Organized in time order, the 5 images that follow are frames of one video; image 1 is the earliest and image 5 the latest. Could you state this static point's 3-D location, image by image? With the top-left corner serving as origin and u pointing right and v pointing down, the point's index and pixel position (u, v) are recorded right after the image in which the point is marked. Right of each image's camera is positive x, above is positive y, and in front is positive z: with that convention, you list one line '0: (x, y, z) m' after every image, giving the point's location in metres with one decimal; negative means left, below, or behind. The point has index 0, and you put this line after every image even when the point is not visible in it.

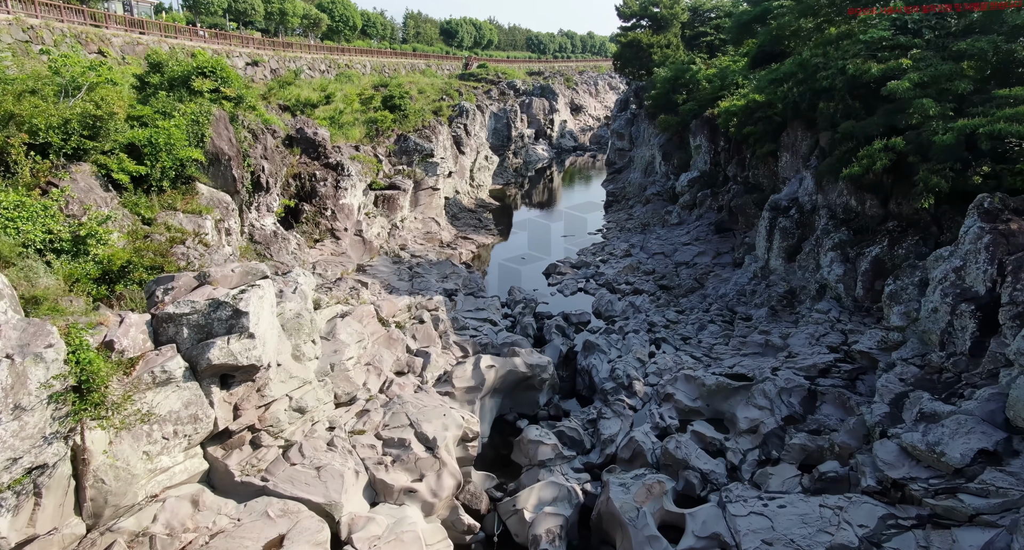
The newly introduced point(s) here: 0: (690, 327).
0: (+4.4, -1.3, +17.3) m
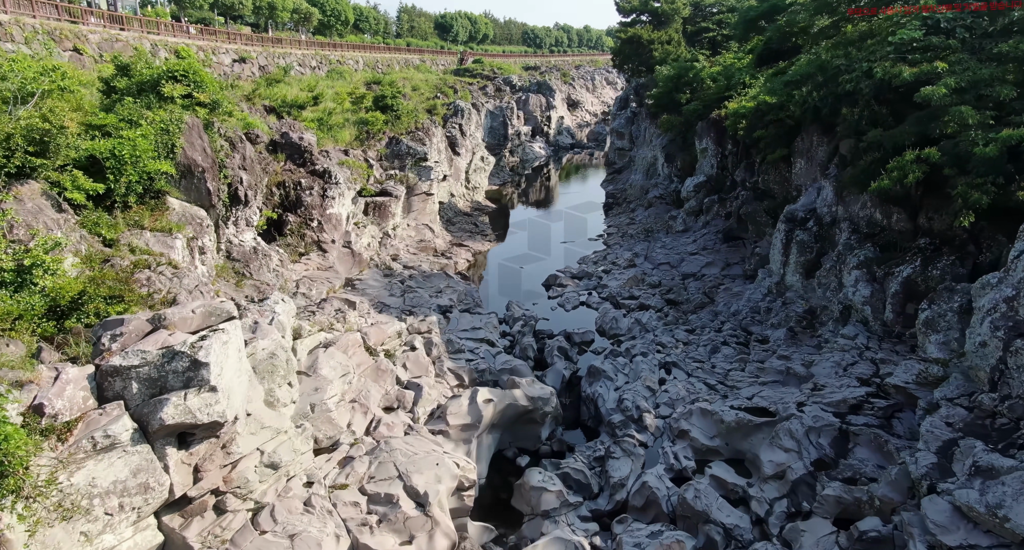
0: (+4.4, -1.7, +16.1) m
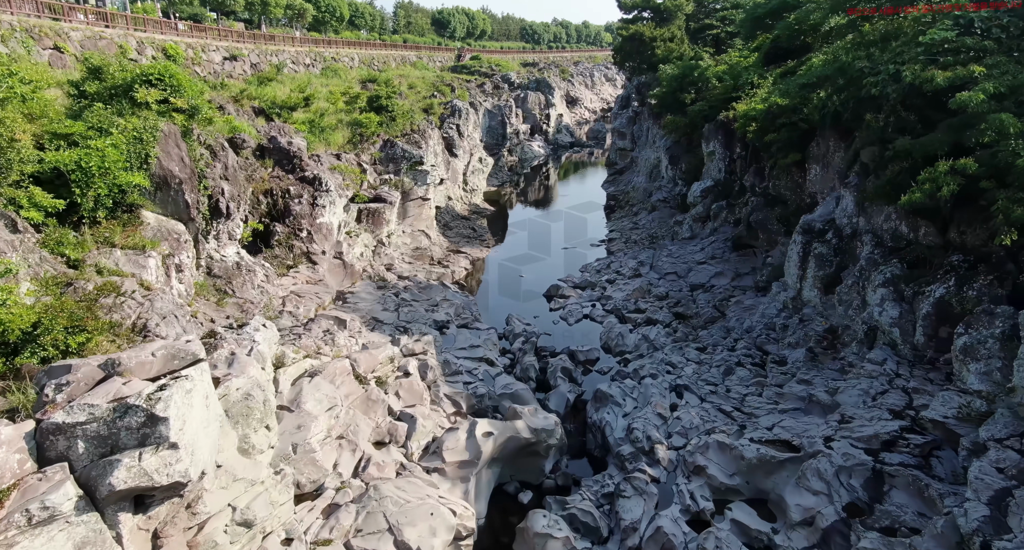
0: (+4.4, -2.1, +15.1) m
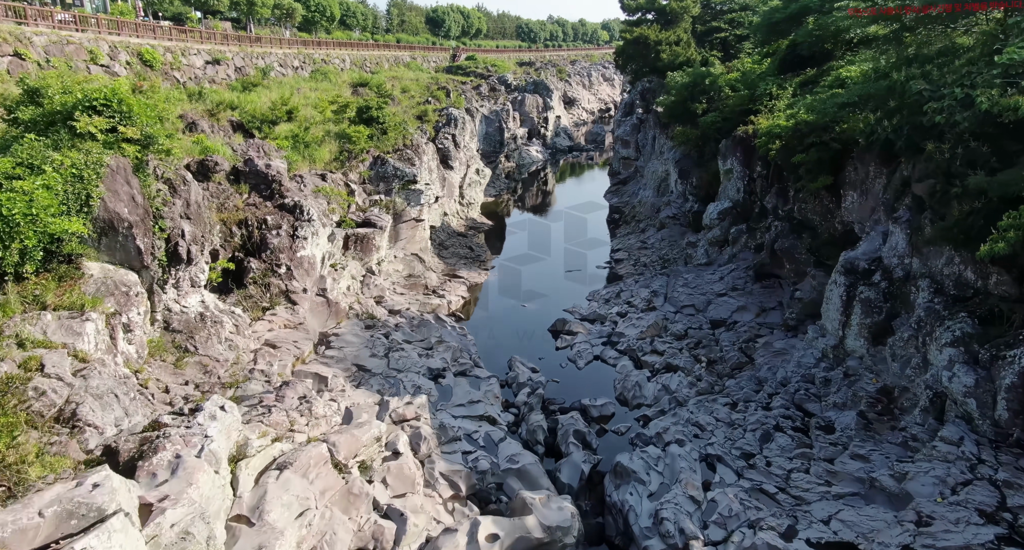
0: (+4.5, -3.0, +13.2) m
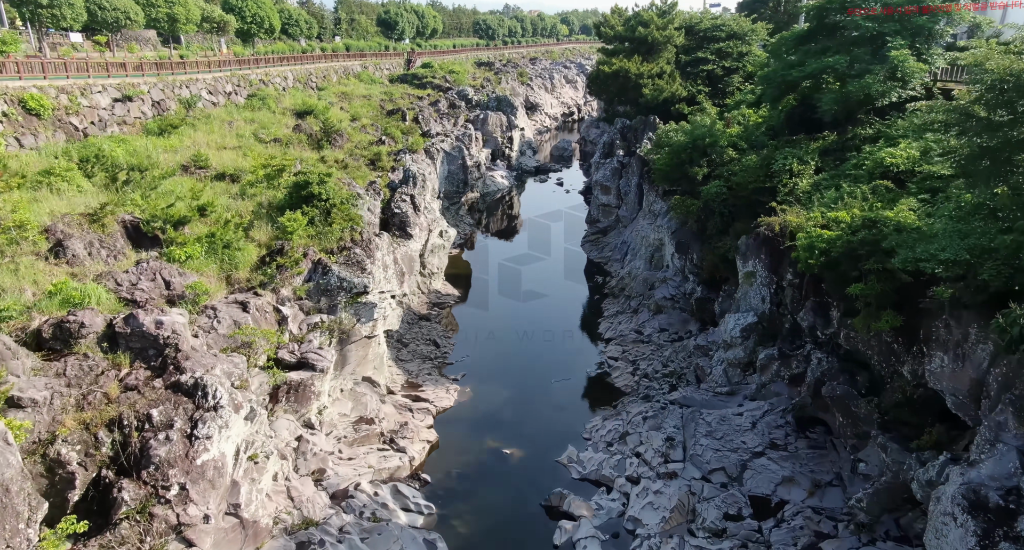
0: (+4.5, -6.7, +8.9) m
